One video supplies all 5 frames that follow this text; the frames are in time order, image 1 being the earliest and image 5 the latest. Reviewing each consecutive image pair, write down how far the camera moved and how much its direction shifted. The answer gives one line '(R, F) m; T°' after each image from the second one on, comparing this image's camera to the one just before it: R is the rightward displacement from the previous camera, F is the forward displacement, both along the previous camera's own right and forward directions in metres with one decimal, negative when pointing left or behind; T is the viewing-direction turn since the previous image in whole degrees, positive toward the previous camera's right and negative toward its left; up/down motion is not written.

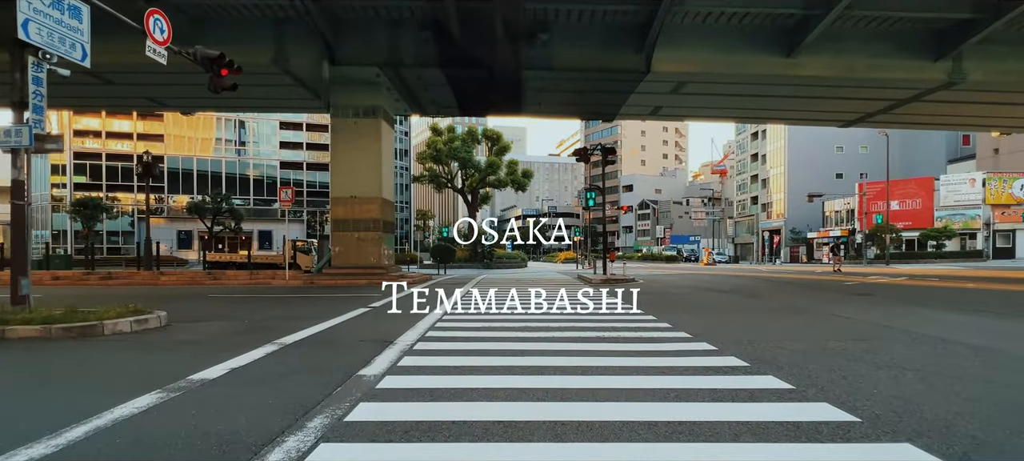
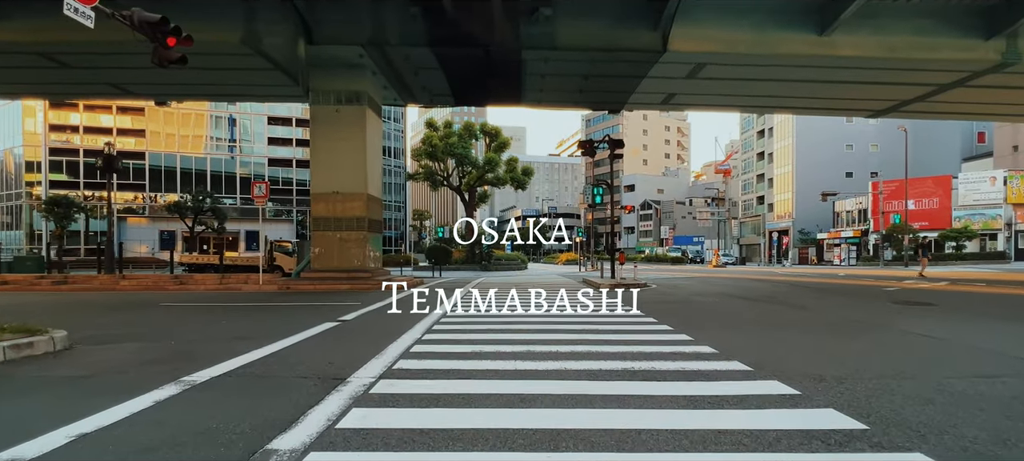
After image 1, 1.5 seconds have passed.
(0.0, +1.9) m; 0°
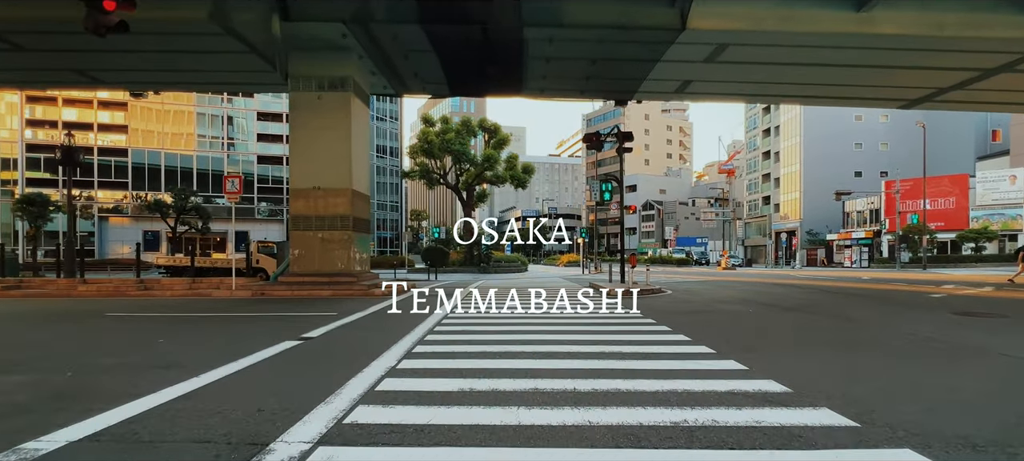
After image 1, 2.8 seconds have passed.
(0.0, +1.7) m; 0°
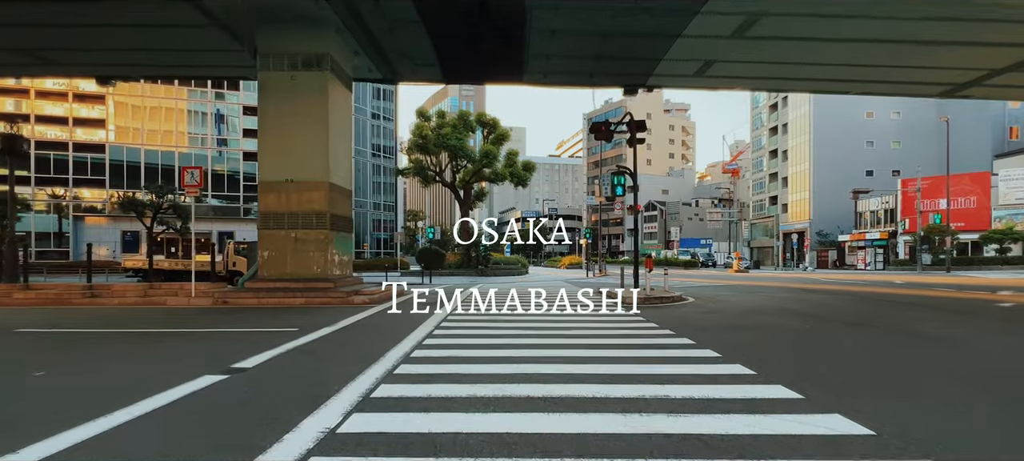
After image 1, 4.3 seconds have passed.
(0.0, +1.9) m; 0°
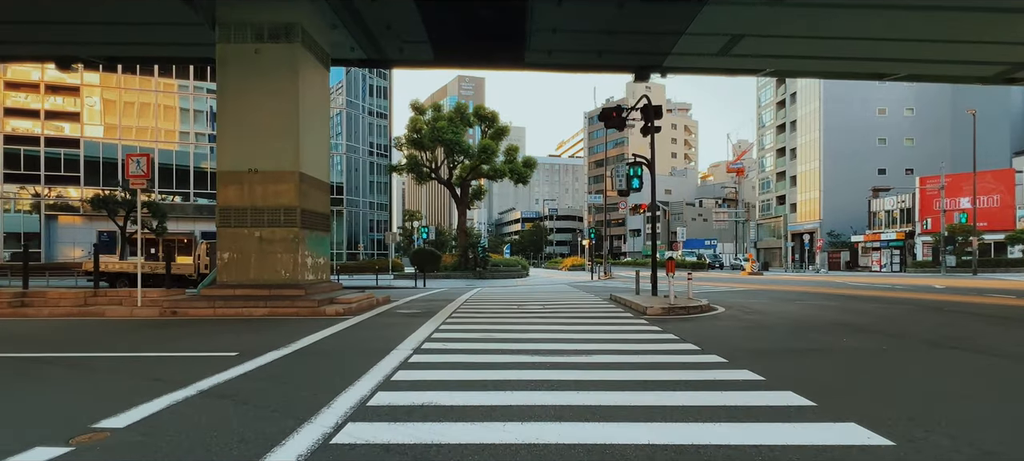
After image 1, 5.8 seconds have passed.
(0.0, +1.9) m; 0°
